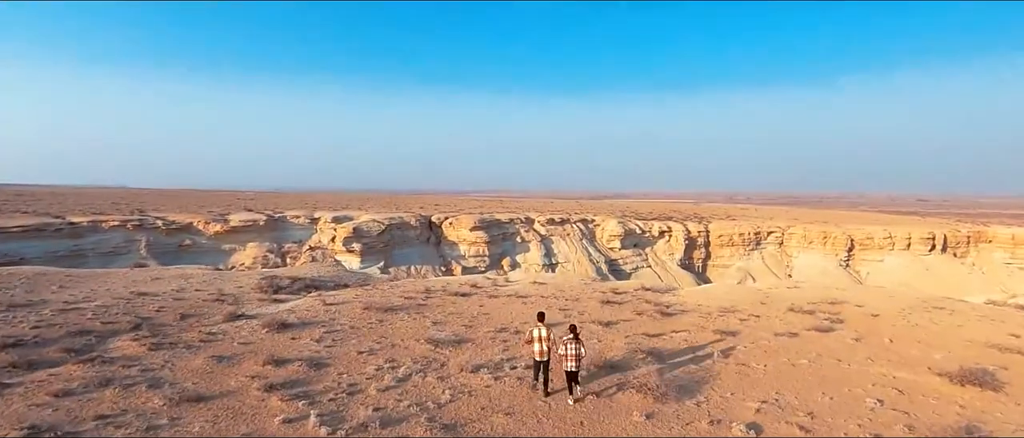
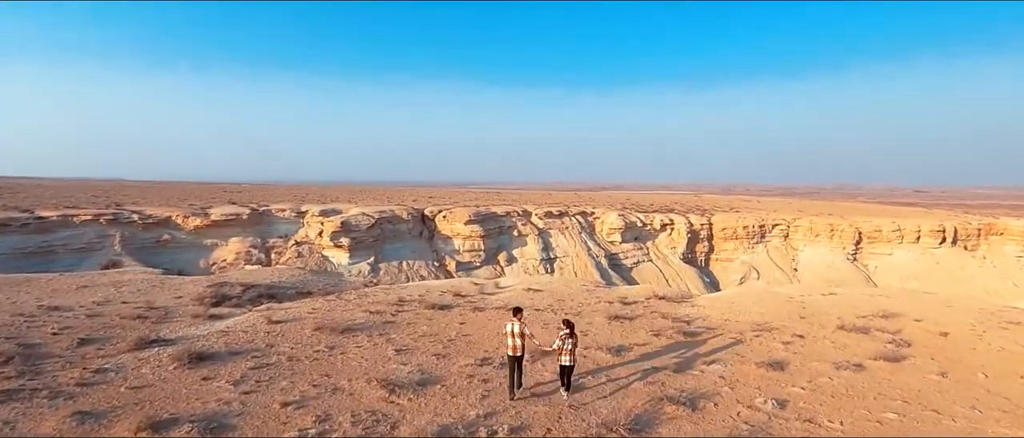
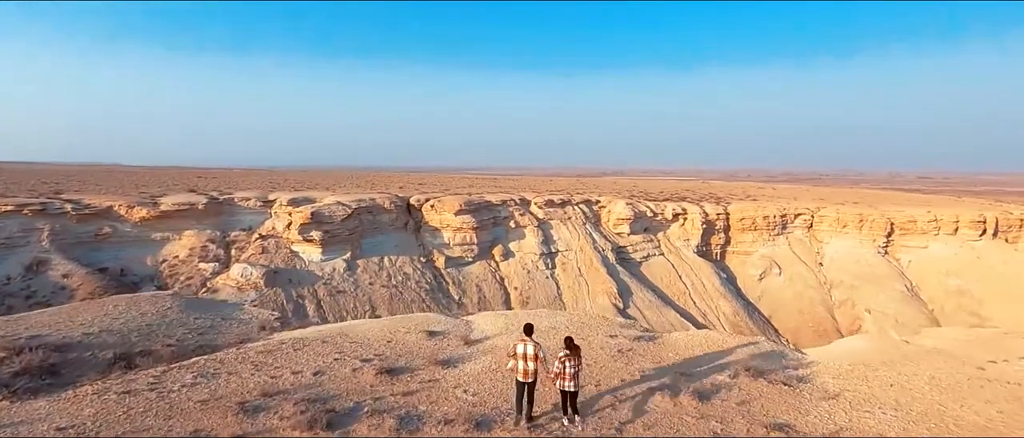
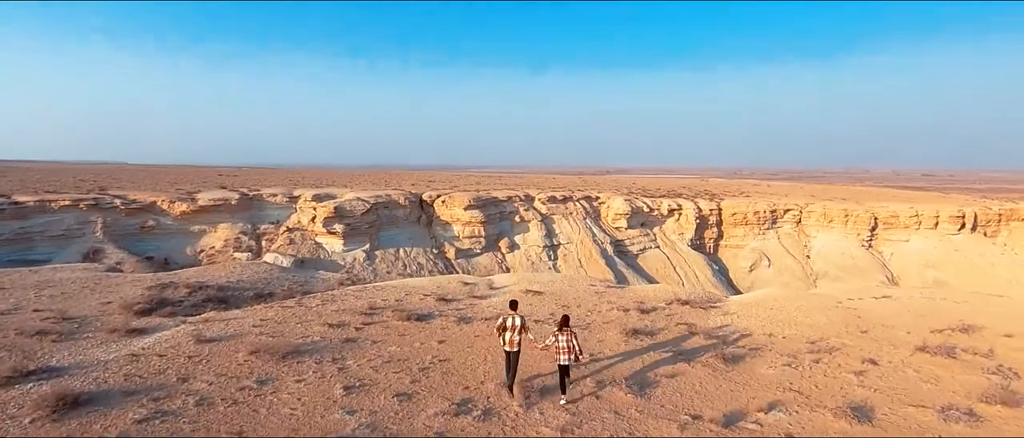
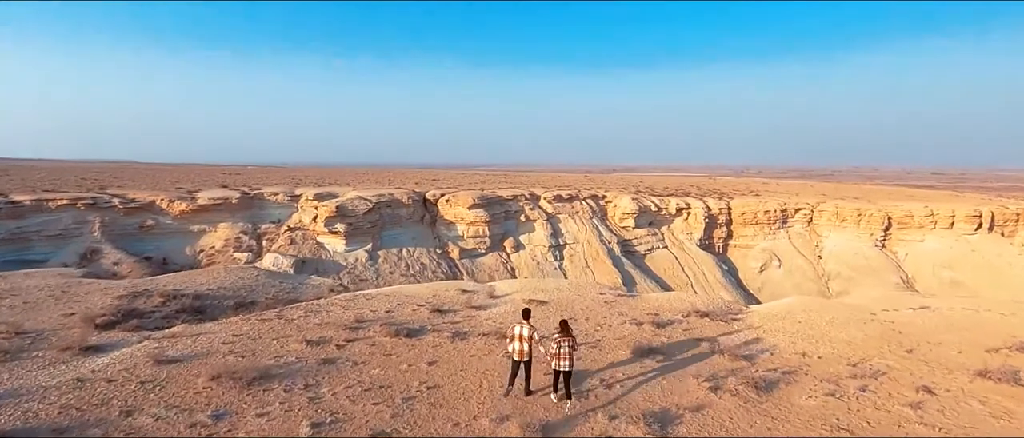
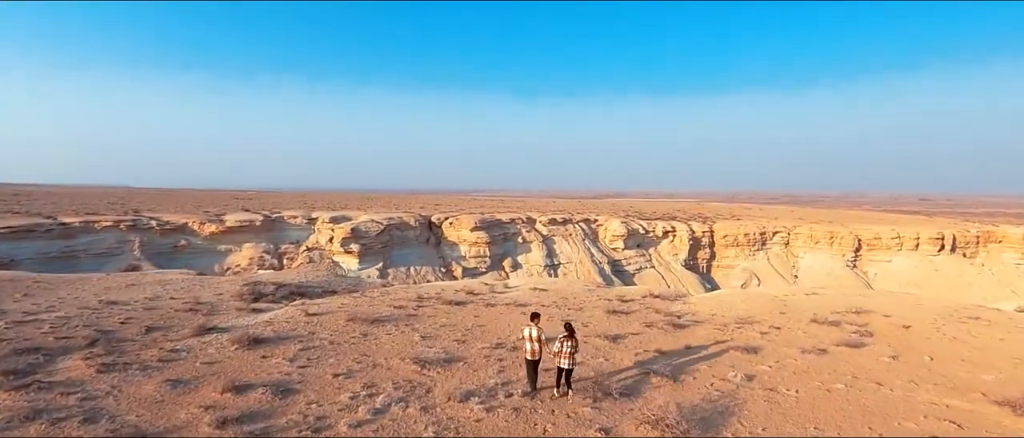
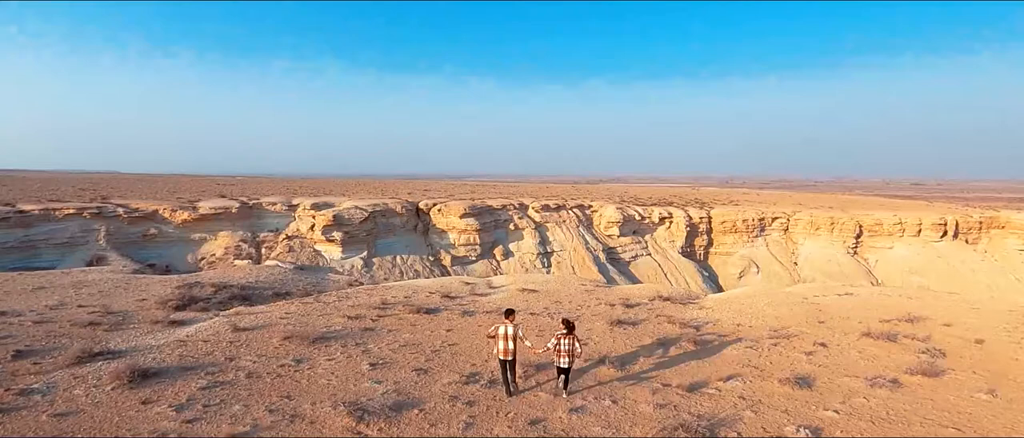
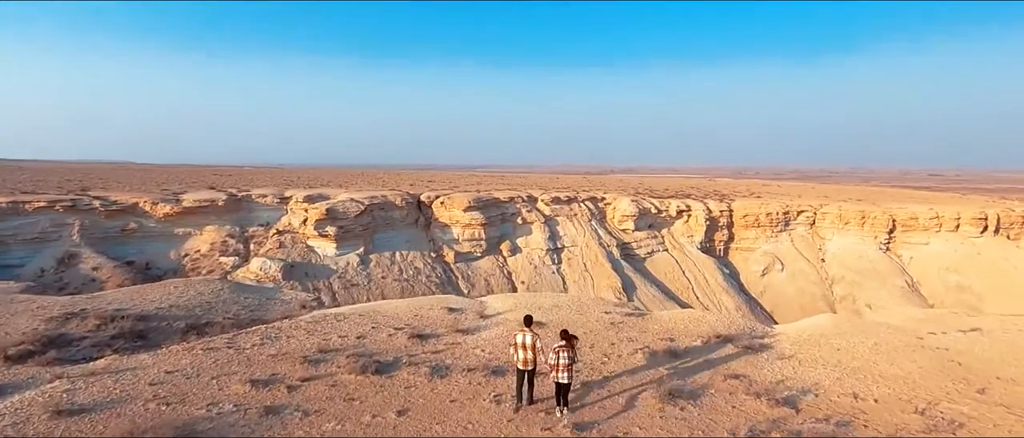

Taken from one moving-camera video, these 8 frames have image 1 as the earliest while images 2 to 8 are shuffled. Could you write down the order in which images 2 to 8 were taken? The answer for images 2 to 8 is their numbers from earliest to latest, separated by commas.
6, 2, 7, 4, 5, 8, 3
